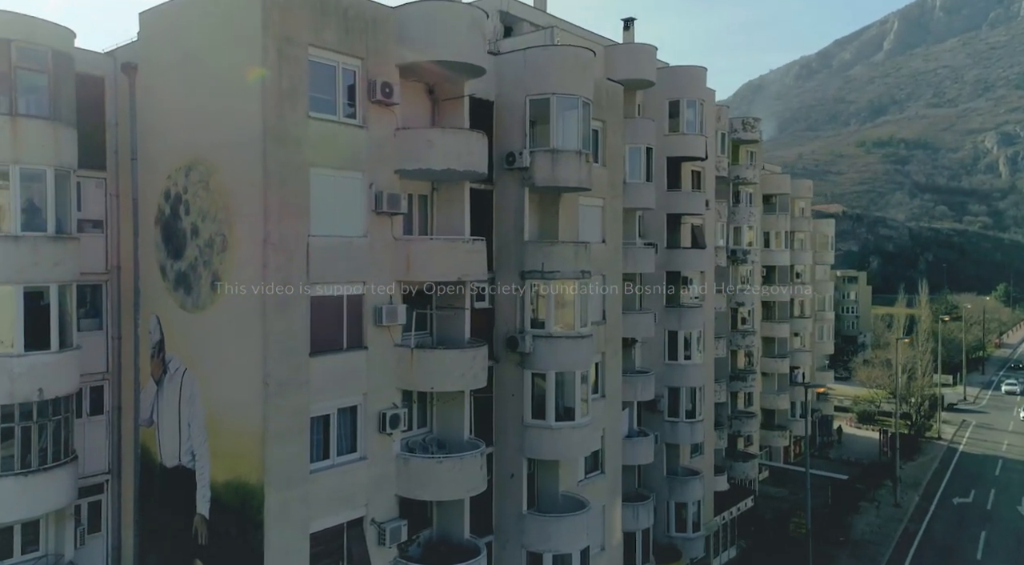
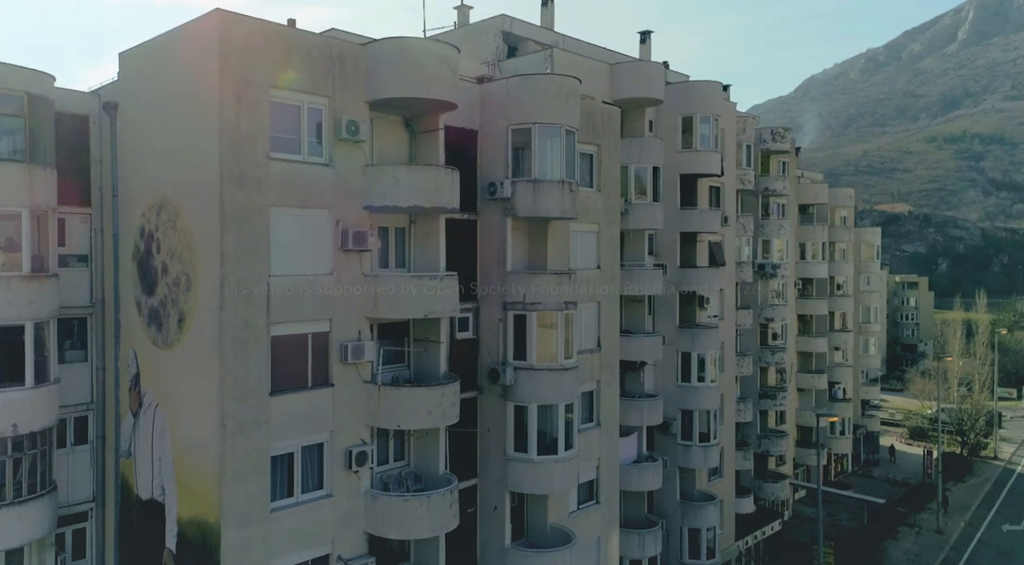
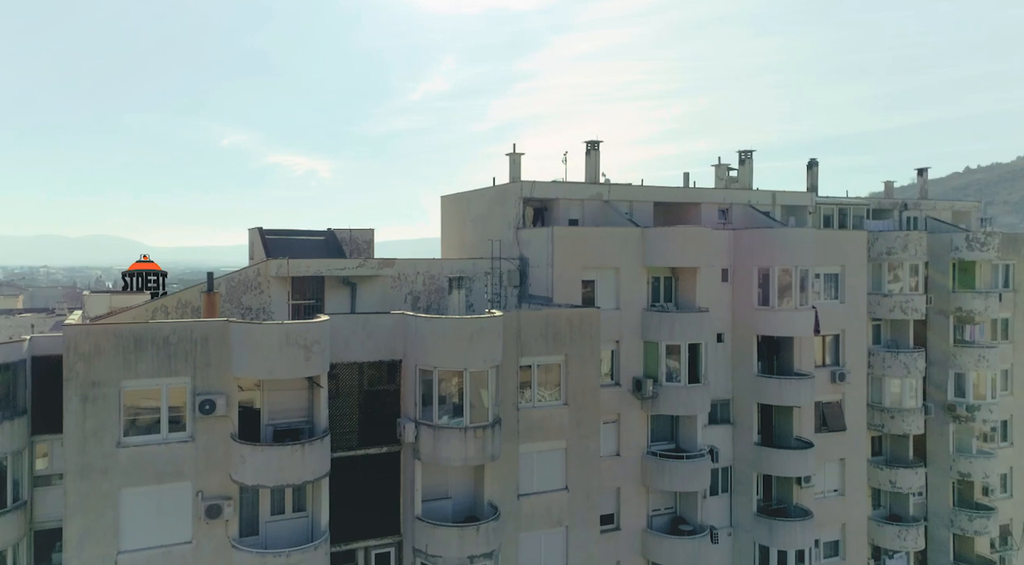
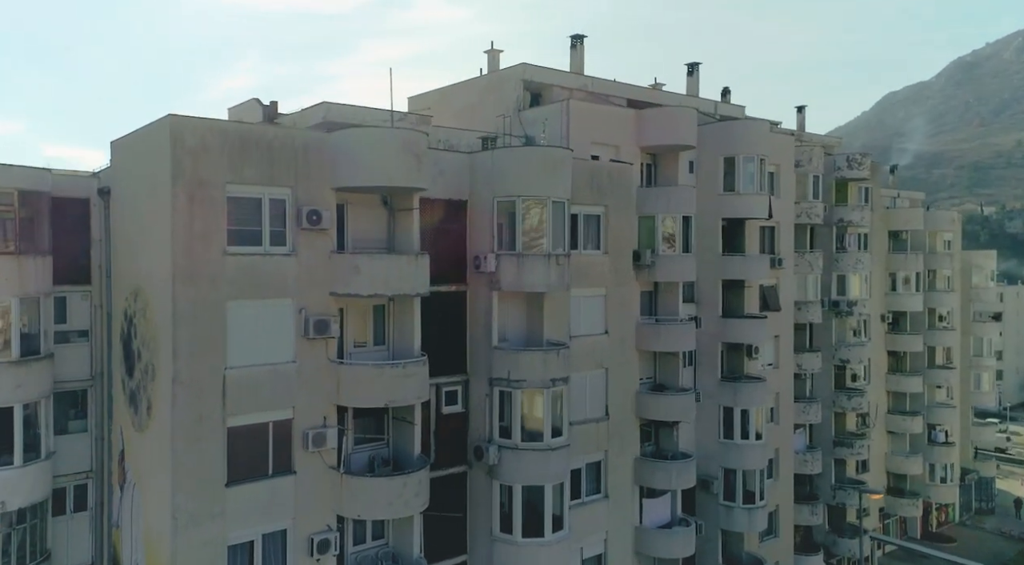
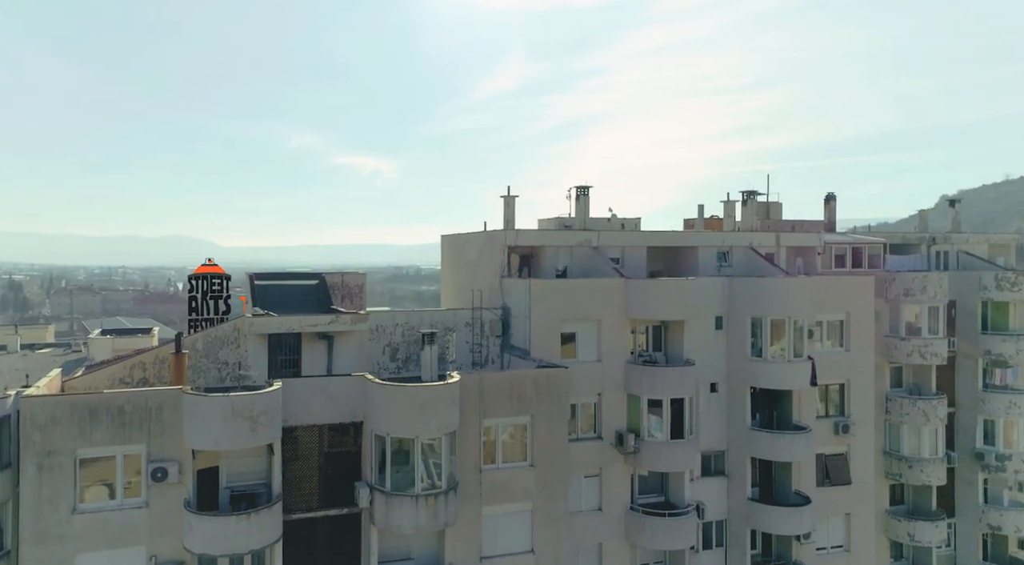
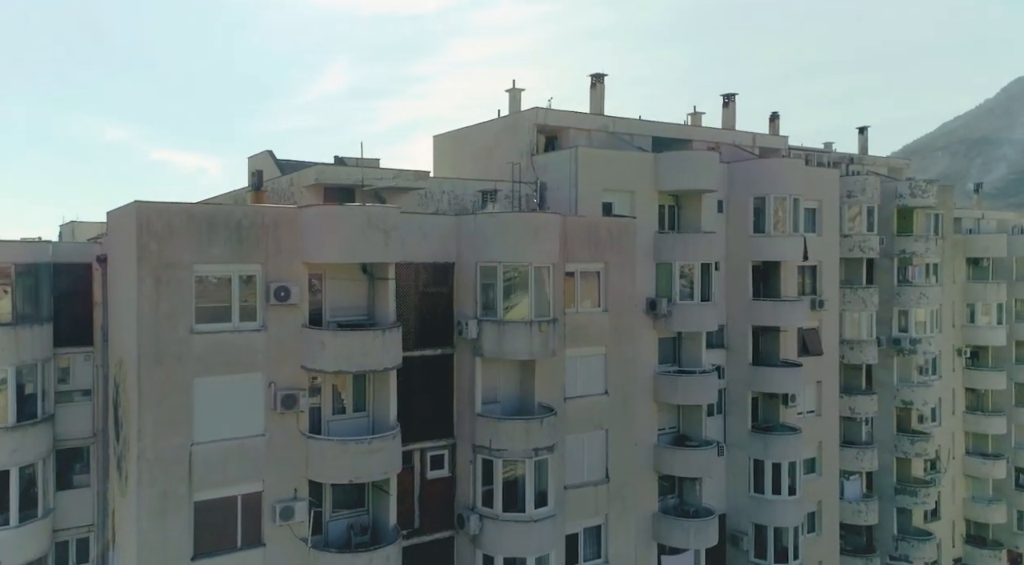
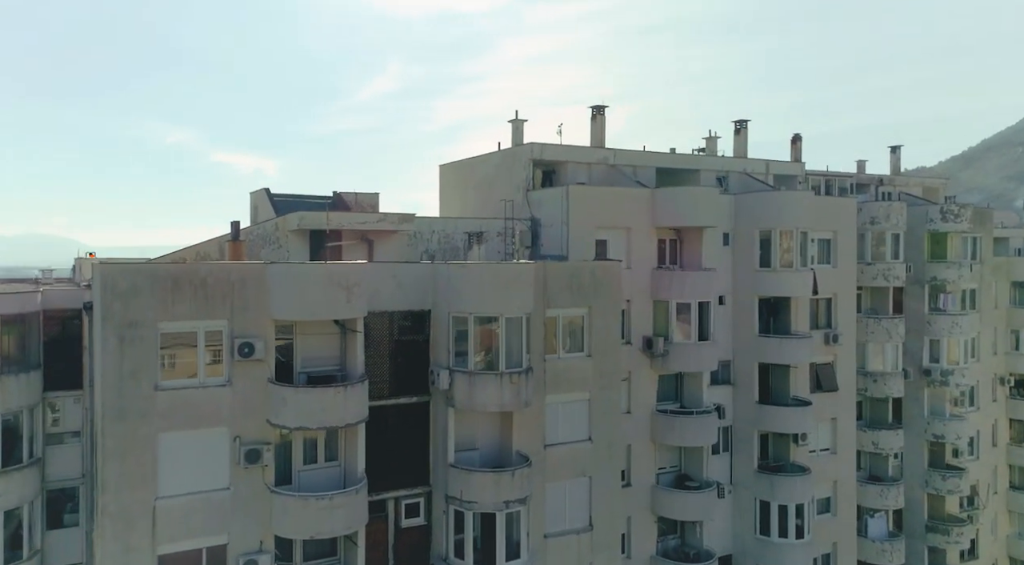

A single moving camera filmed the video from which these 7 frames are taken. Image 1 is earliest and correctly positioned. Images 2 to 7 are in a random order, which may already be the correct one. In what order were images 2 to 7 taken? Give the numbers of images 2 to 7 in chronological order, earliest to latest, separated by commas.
2, 4, 6, 7, 3, 5
